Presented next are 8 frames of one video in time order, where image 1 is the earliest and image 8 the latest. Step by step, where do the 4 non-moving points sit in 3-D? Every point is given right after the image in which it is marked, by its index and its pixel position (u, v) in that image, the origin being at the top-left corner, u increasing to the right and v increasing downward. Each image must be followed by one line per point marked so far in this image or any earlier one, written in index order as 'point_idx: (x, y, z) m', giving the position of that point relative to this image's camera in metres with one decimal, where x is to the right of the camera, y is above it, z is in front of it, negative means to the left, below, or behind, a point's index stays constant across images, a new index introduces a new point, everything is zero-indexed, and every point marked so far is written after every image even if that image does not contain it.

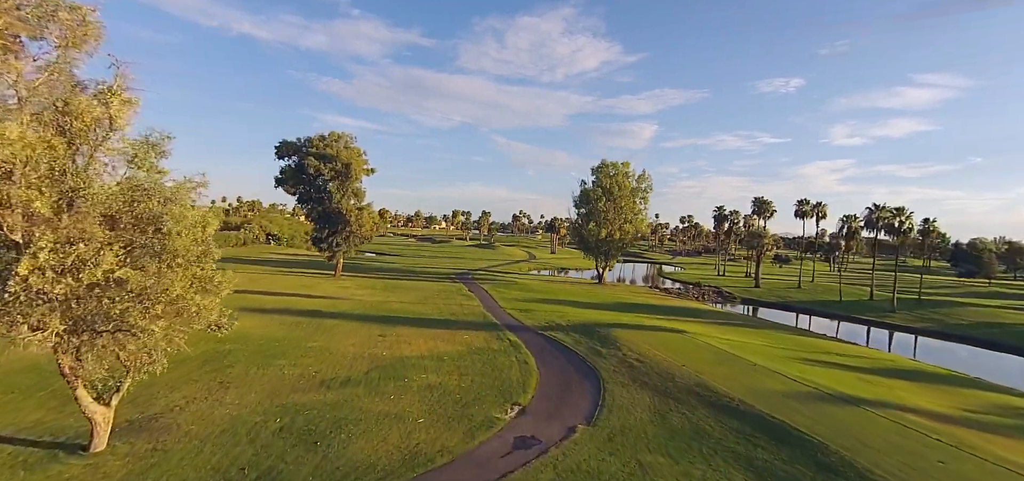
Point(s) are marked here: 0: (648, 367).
0: (+5.8, -5.4, +19.0) m
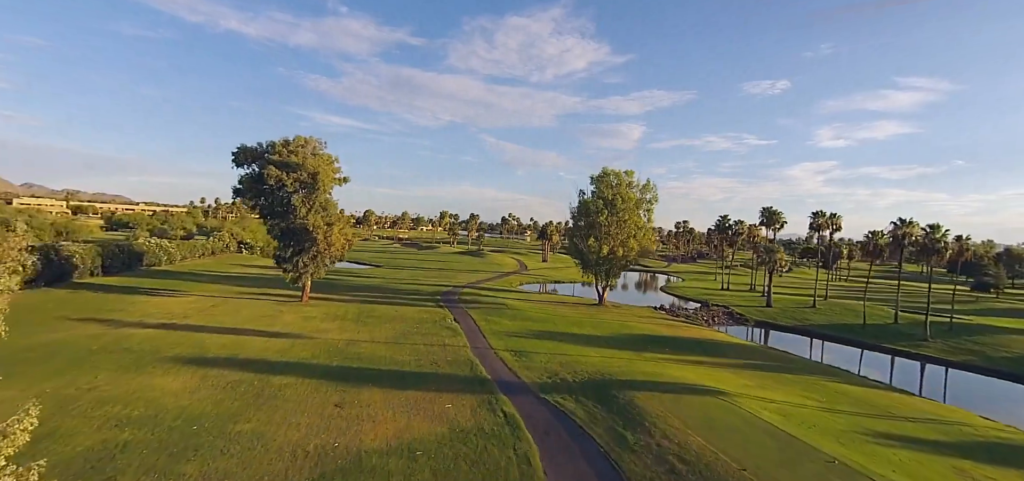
0: (+5.7, -7.2, +13.8) m
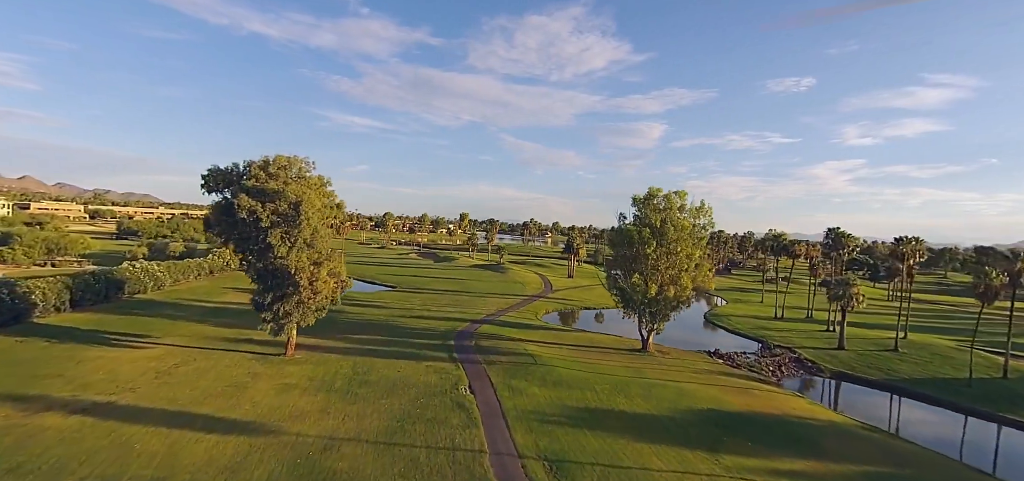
0: (+6.7, -10.4, +5.8) m
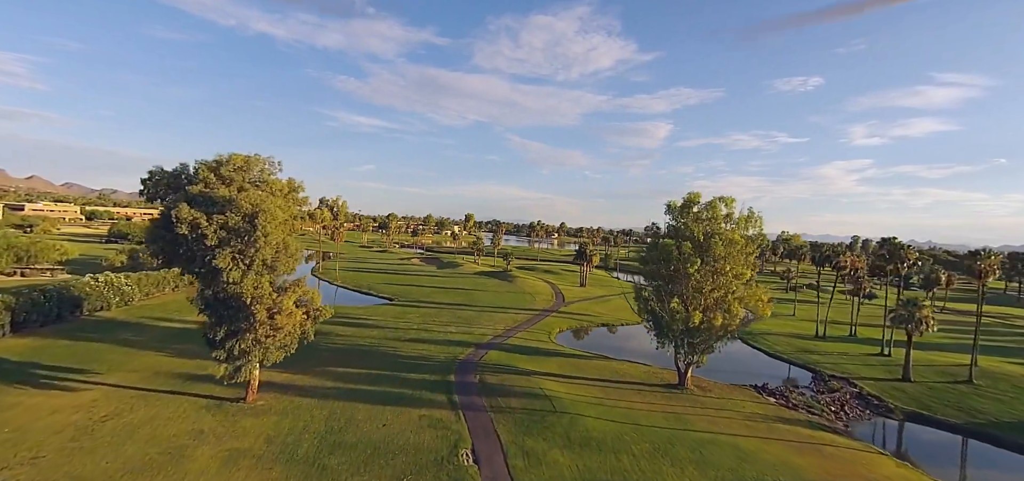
0: (+7.2, -11.6, -0.8) m
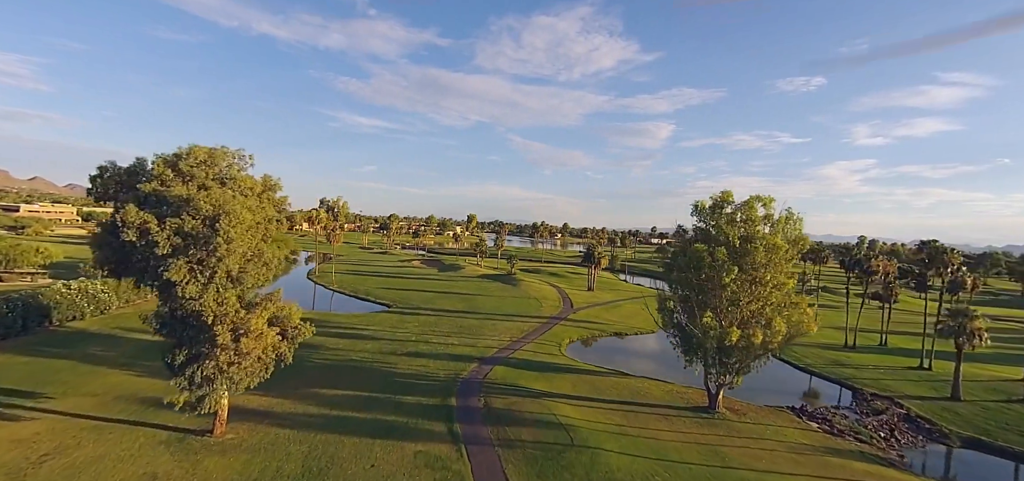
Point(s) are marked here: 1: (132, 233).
0: (+7.7, -11.9, -4.7) m
1: (-15.9, +0.3, +18.9) m
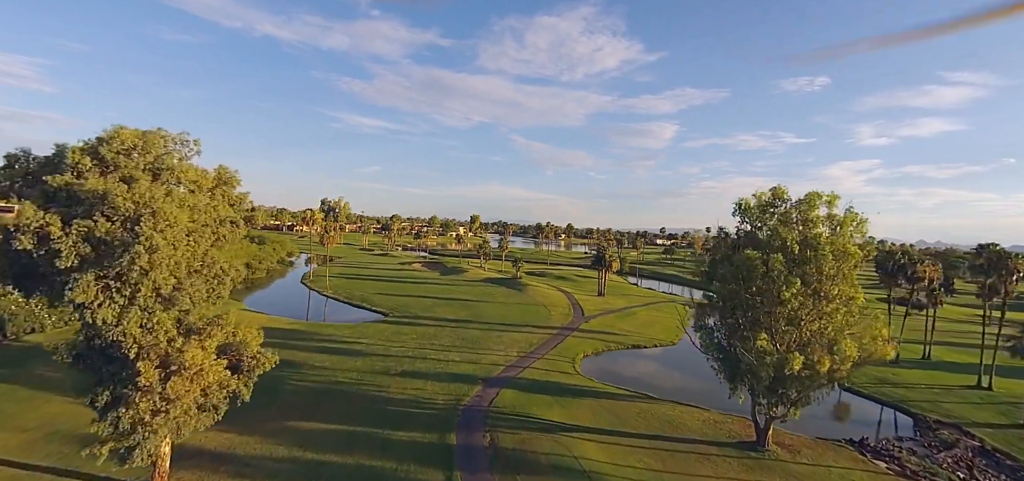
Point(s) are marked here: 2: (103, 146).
0: (+8.1, -12.1, -9.5) m
1: (-15.4, +0.1, +14.2) m
2: (-14.6, +3.3, +15.2) m
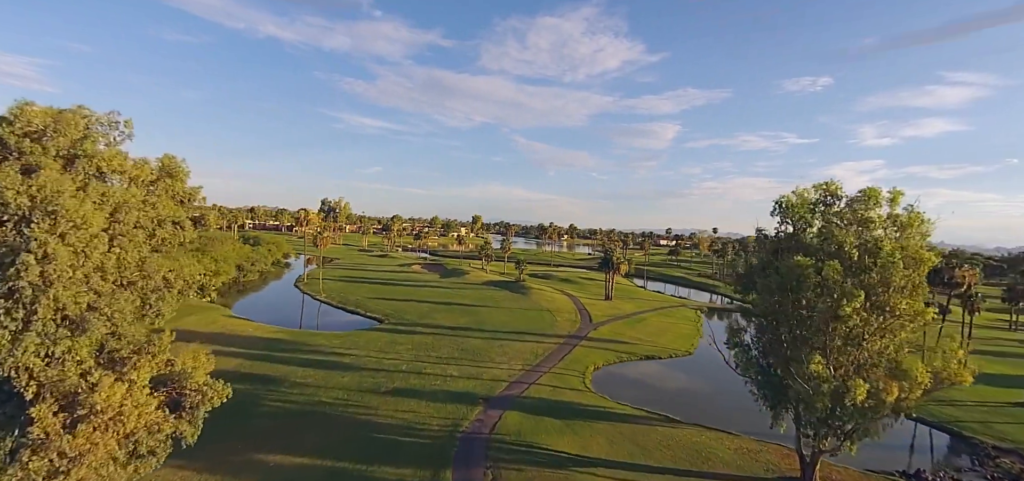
0: (+8.2, -12.3, -13.1) m
1: (-15.1, -0.1, +10.7) m
2: (-14.3, +3.1, +11.7) m
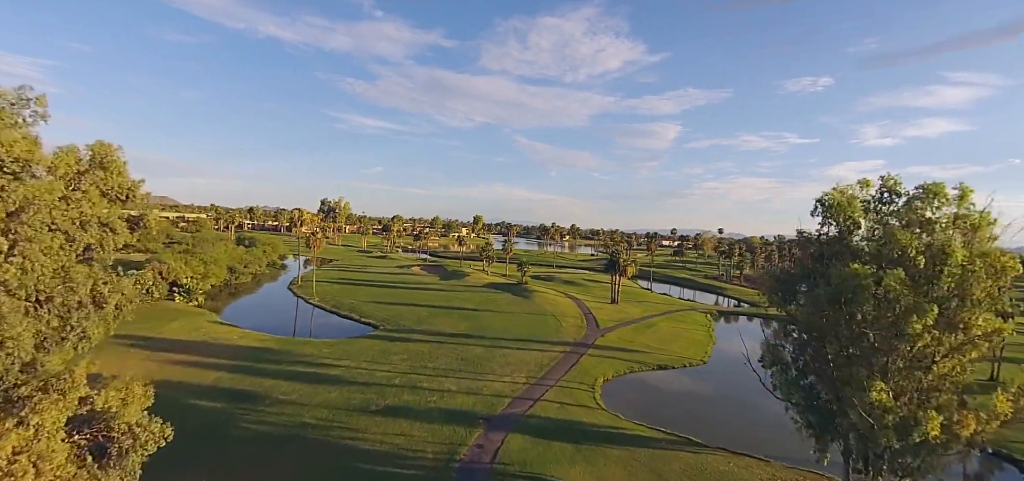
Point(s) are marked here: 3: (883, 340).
0: (+8.3, -12.4, -16.1) m
1: (-15.0, -0.3, +7.8) m
2: (-14.2, +3.0, +8.9) m
3: (+13.9, -3.7, +16.9) m
